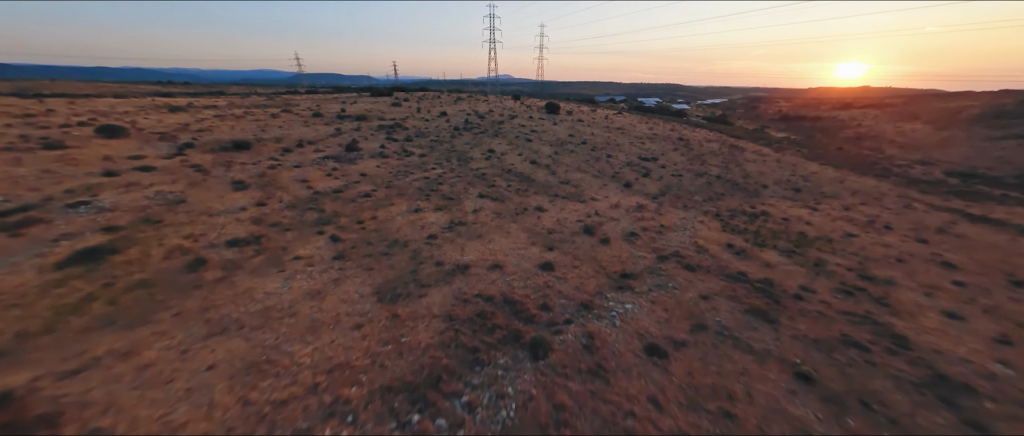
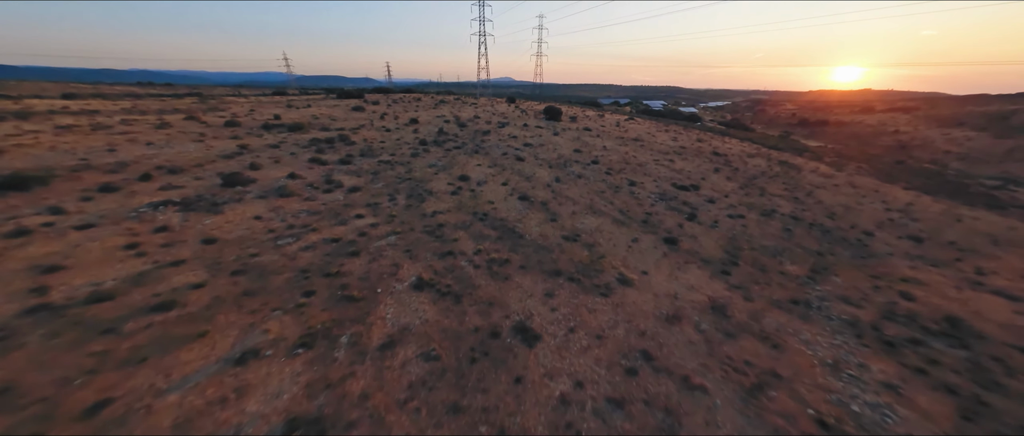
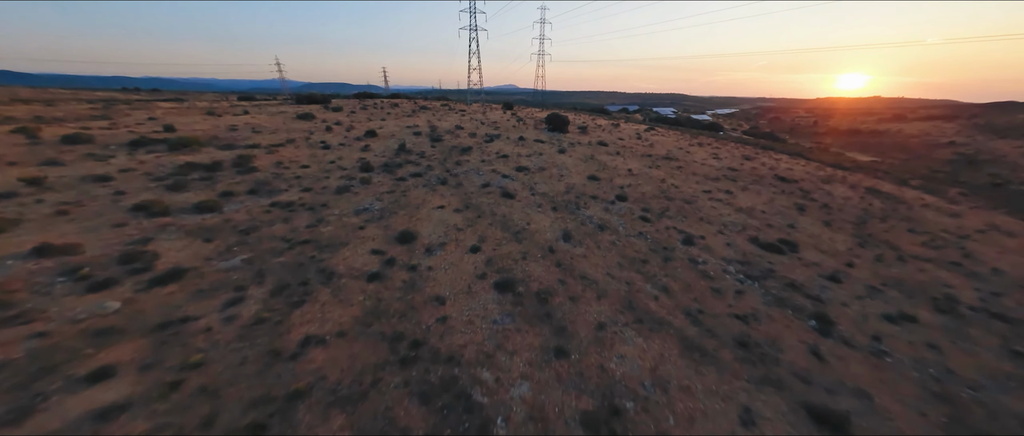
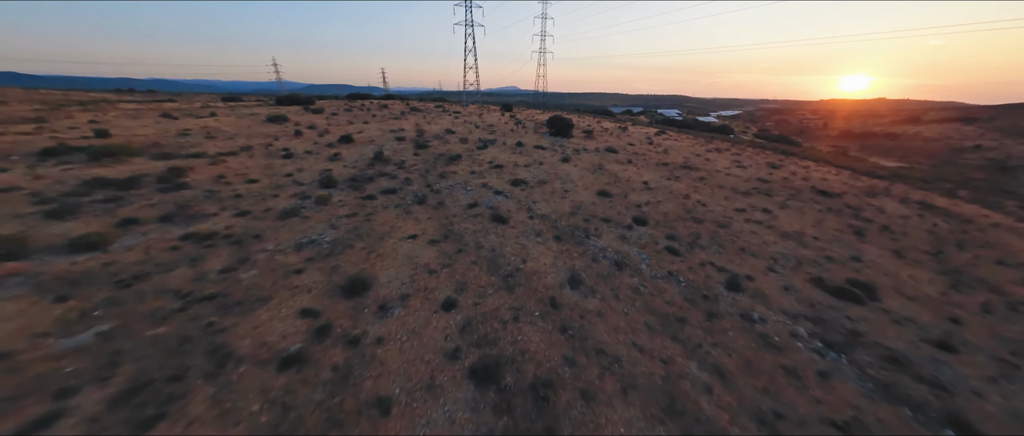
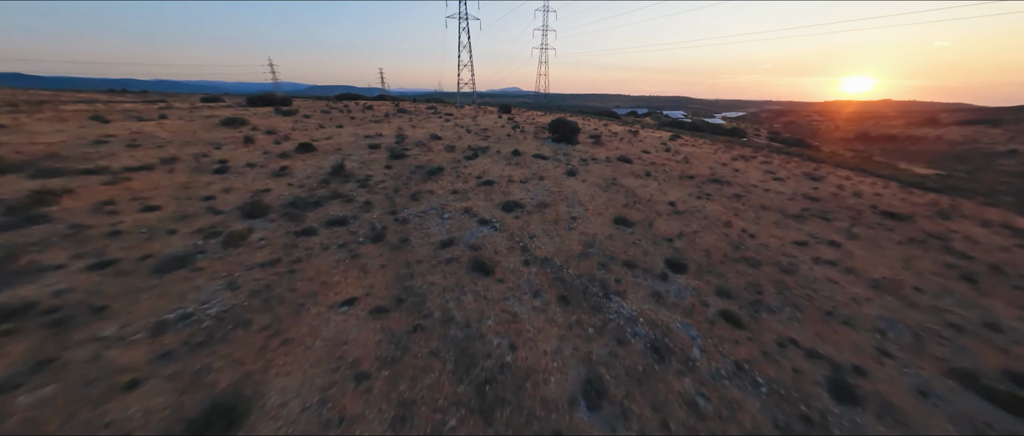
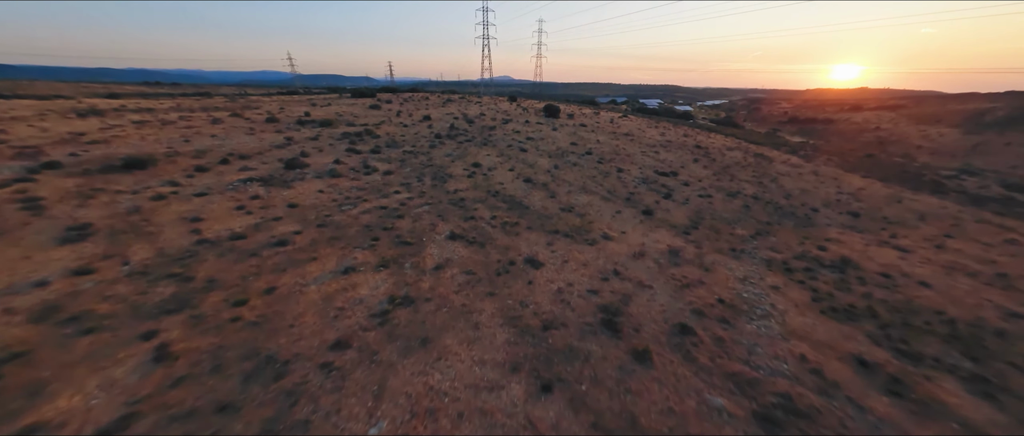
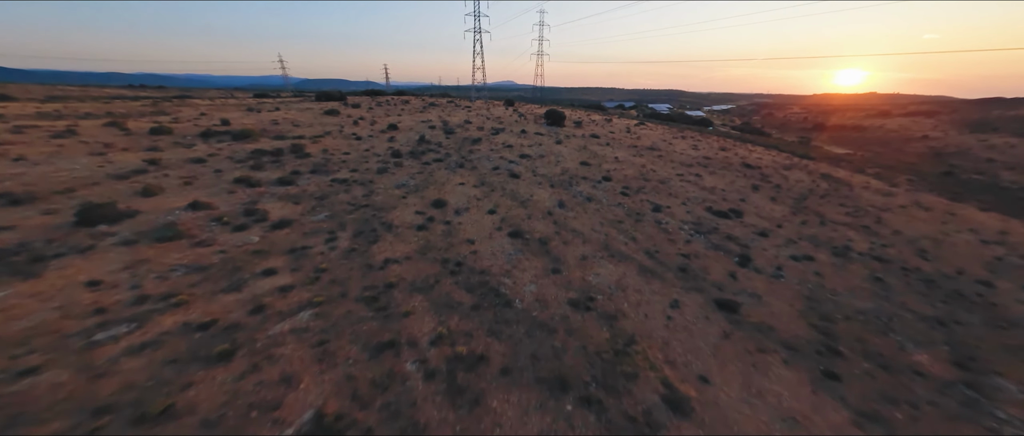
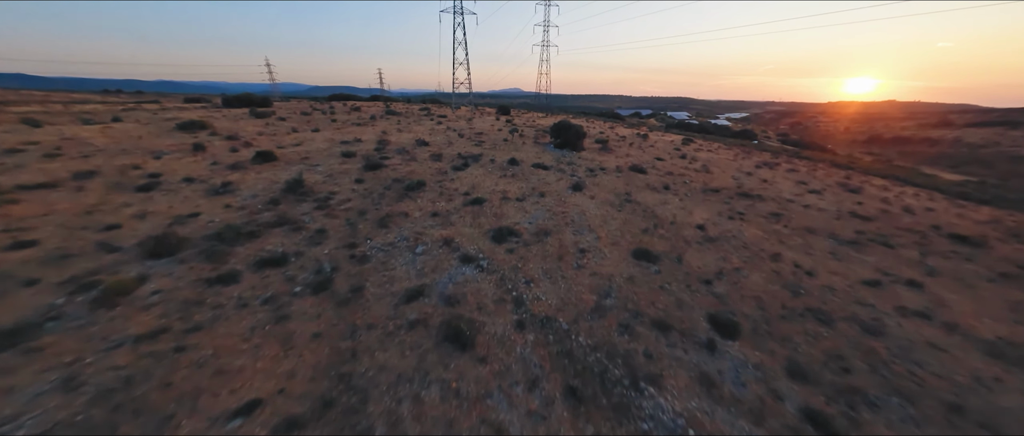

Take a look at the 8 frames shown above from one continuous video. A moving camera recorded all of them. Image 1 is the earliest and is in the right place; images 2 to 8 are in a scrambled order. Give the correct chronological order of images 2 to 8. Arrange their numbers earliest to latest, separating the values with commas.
6, 2, 7, 3, 4, 5, 8
